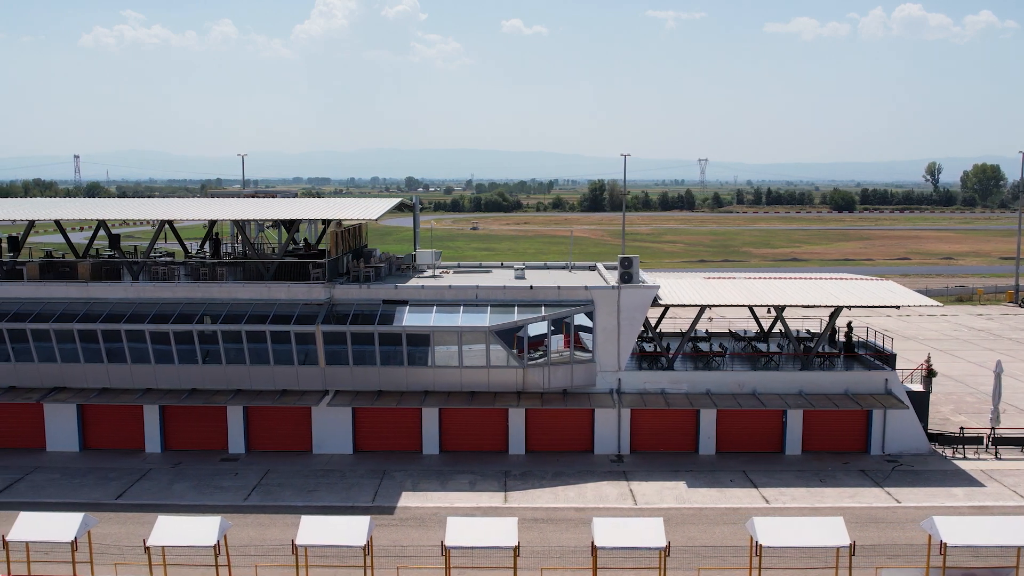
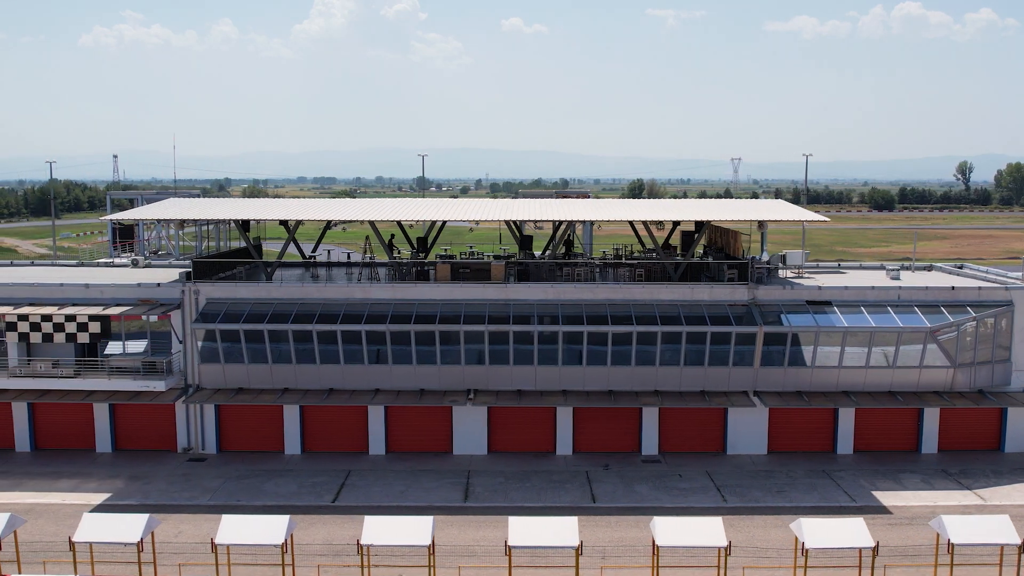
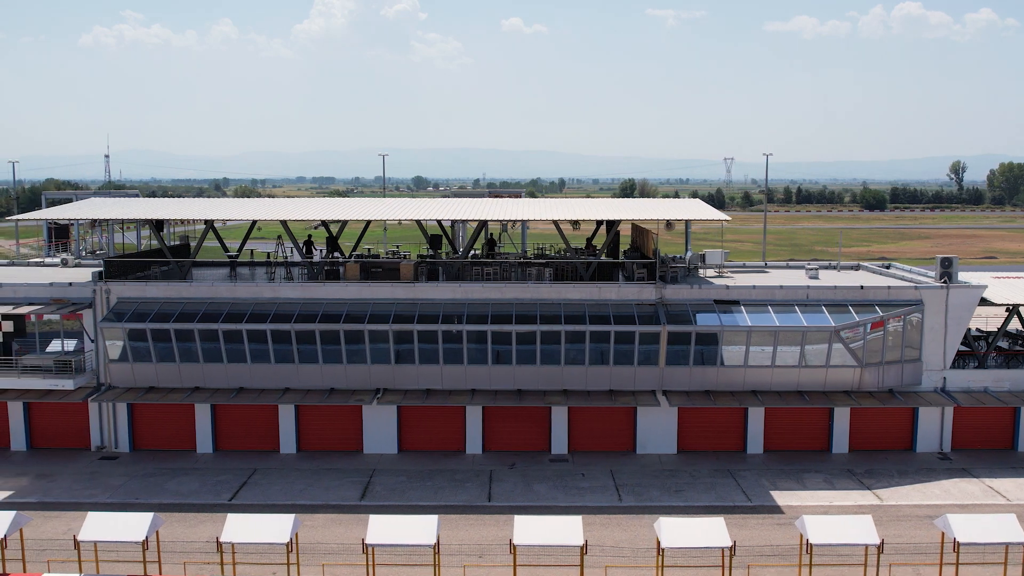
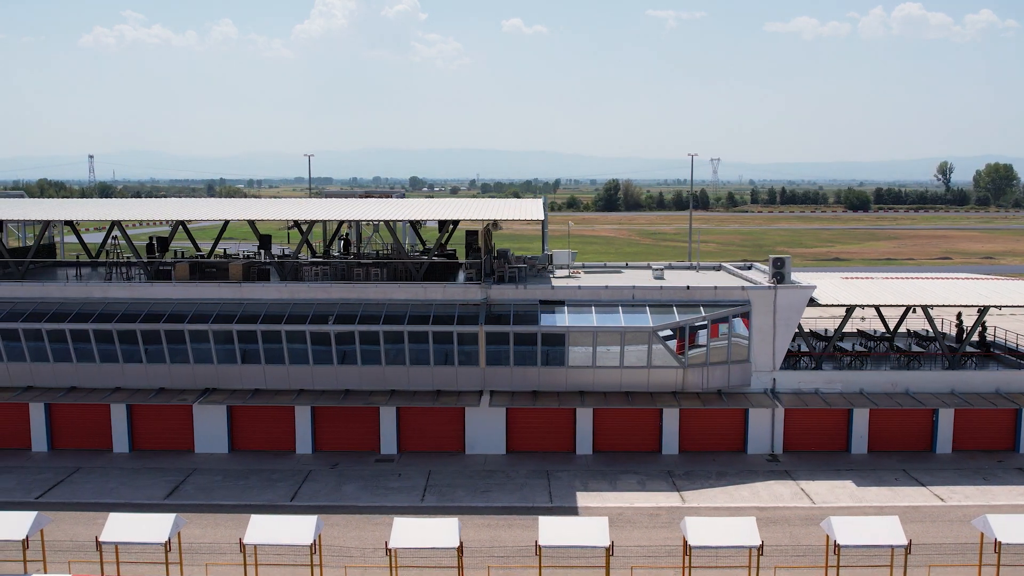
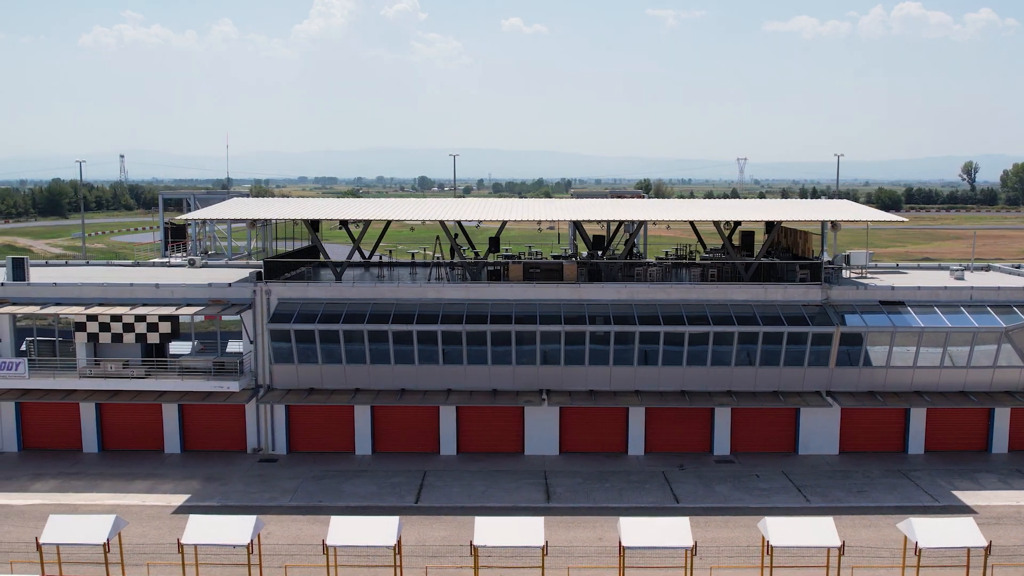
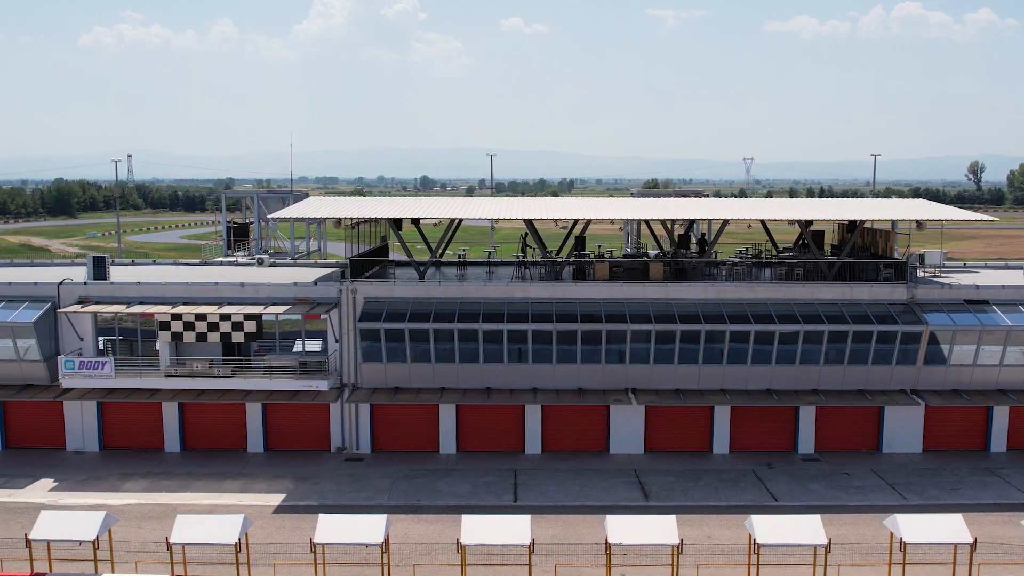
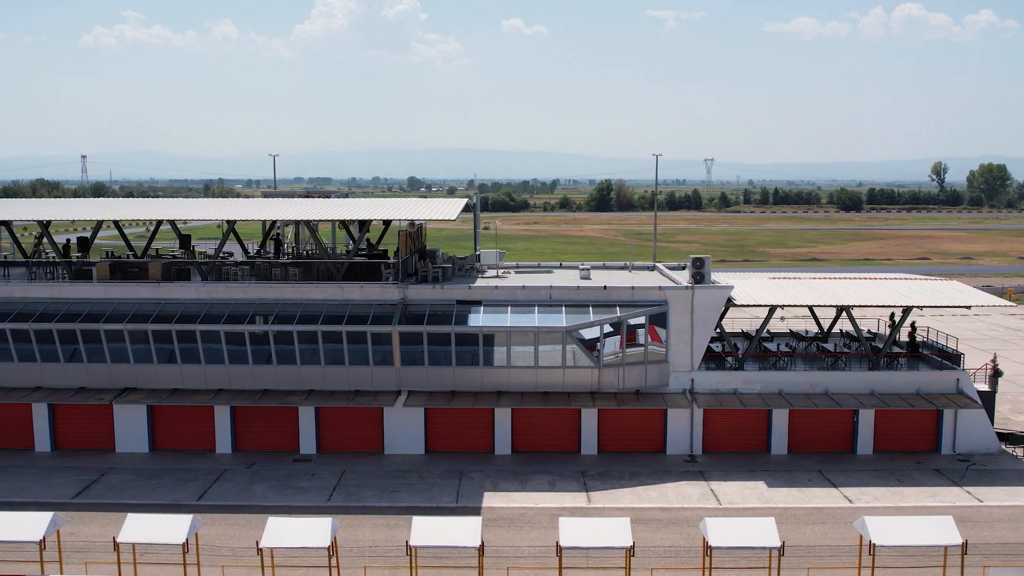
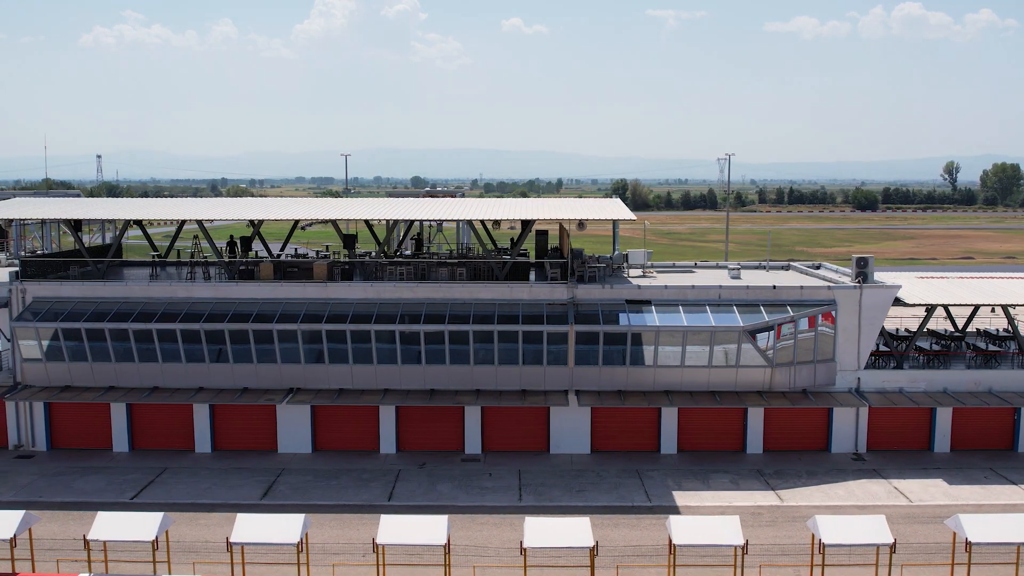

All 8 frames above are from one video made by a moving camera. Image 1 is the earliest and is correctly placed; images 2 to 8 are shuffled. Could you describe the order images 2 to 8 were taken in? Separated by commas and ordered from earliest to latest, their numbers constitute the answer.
7, 4, 8, 3, 2, 5, 6
